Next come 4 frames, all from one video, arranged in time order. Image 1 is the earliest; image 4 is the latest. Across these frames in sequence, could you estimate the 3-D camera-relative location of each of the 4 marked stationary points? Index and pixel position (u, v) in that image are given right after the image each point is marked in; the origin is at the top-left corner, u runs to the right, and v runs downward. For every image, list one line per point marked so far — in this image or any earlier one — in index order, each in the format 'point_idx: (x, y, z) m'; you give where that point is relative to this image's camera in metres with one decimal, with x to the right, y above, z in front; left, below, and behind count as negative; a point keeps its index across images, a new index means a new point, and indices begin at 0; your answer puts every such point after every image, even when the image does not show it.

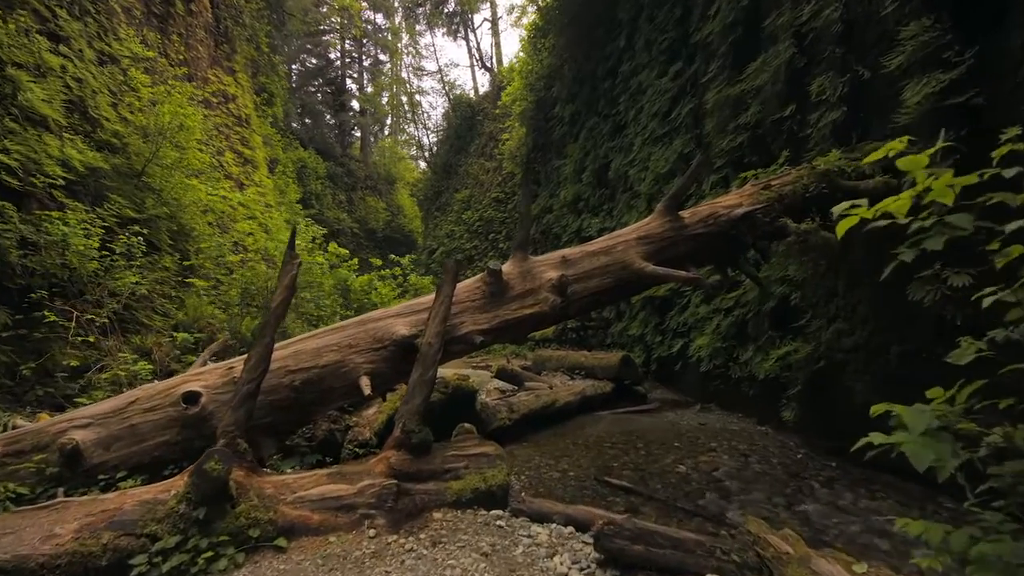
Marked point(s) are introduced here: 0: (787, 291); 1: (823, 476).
0: (+2.8, 0.0, +5.3) m
1: (+2.4, -1.5, +4.0) m
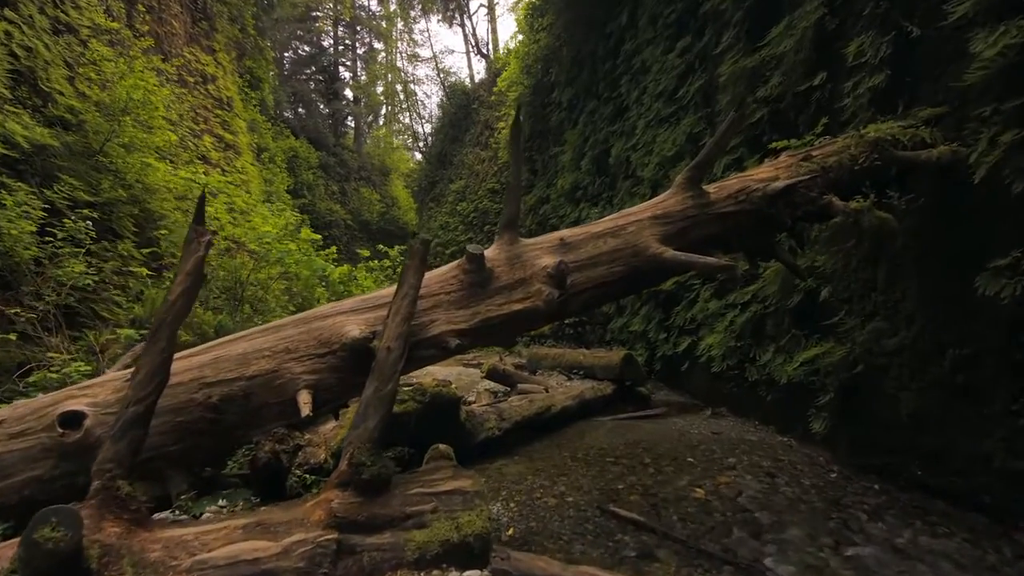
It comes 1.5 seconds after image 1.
0: (+2.8, 0.0, +4.6) m
1: (+2.3, -1.4, +3.3) m
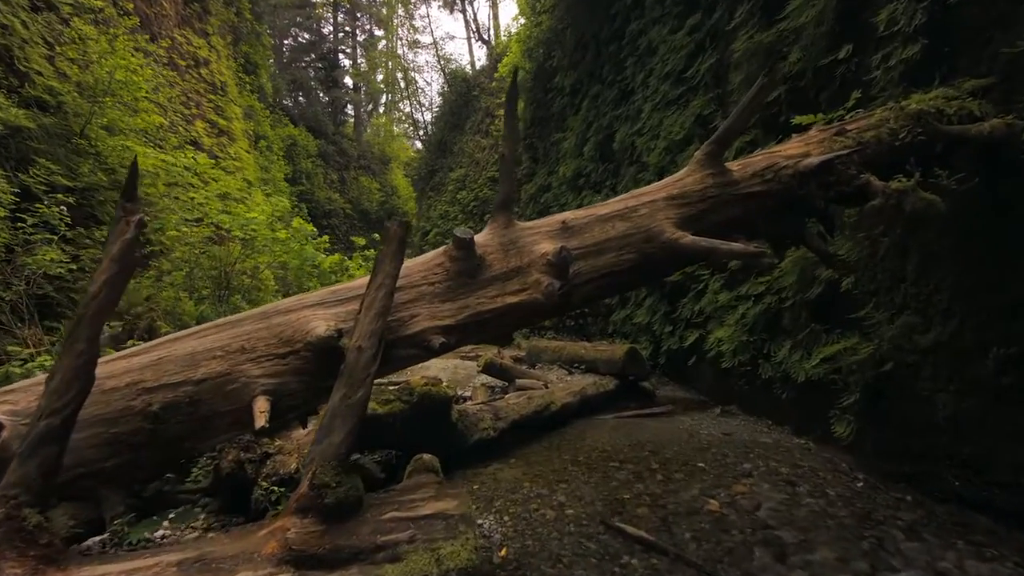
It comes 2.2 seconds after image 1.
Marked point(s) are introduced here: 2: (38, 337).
0: (+2.7, +0.1, +4.3) m
1: (+2.3, -1.4, +3.0) m
2: (-5.0, -0.5, +5.3) m
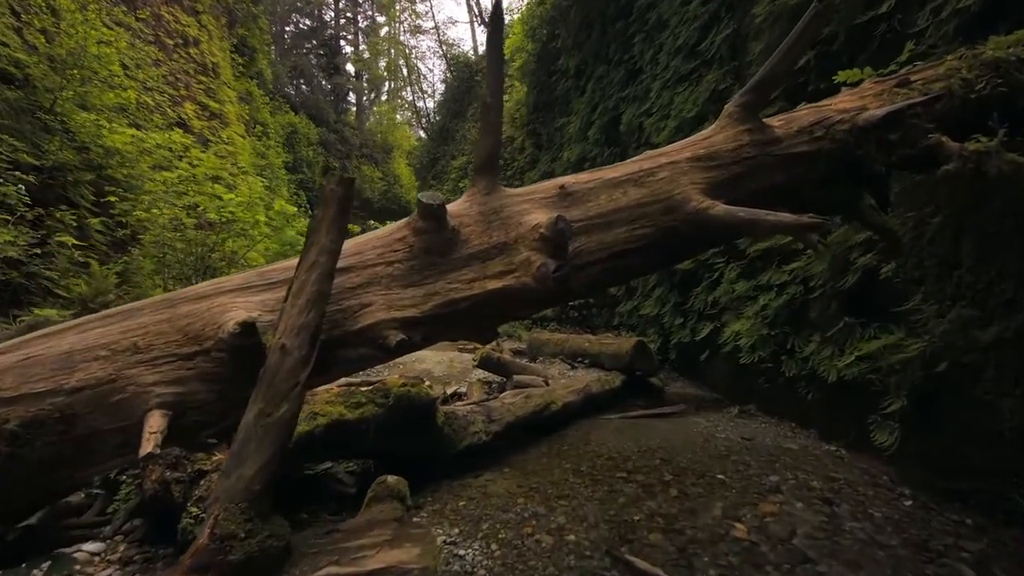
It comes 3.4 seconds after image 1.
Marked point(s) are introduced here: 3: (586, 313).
0: (+2.7, +0.2, +3.8) m
1: (+2.3, -1.3, +2.5) m
2: (-5.0, -0.4, +4.9) m
3: (+1.3, -0.4, +8.6) m
